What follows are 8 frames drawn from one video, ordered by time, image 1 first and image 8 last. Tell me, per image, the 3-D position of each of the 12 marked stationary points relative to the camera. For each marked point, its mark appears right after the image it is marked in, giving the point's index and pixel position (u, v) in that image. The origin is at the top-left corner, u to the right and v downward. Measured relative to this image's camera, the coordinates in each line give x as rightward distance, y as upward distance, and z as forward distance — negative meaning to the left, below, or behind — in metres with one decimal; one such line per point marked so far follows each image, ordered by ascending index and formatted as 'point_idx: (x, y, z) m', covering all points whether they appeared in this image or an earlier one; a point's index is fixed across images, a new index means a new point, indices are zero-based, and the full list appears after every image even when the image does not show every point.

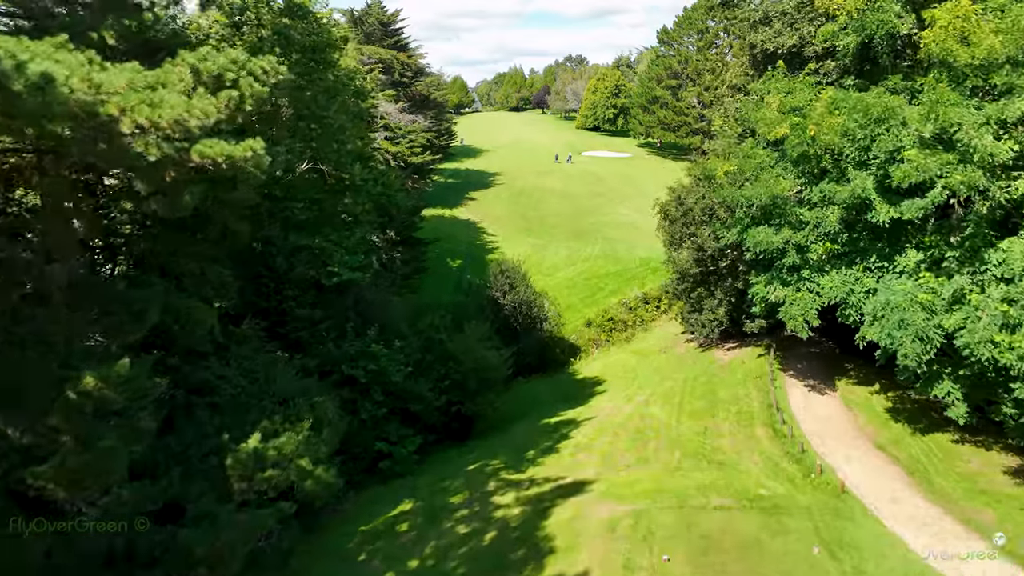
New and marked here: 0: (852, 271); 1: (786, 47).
0: (+7.9, +0.4, +13.0) m
1: (+9.0, +7.7, +18.0) m
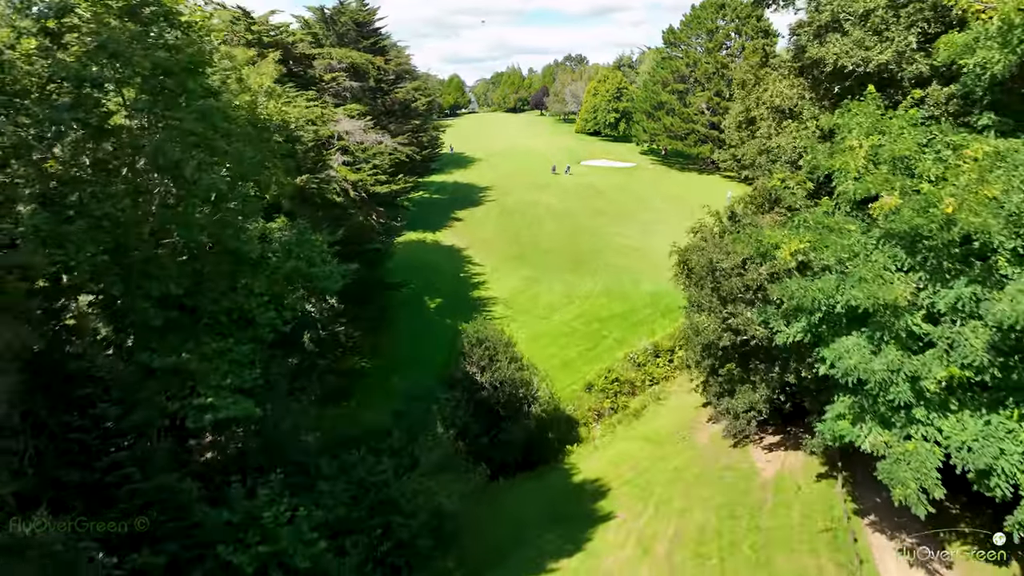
0: (+7.3, -2.0, +8.3) m
1: (+8.4, +5.4, +13.2) m
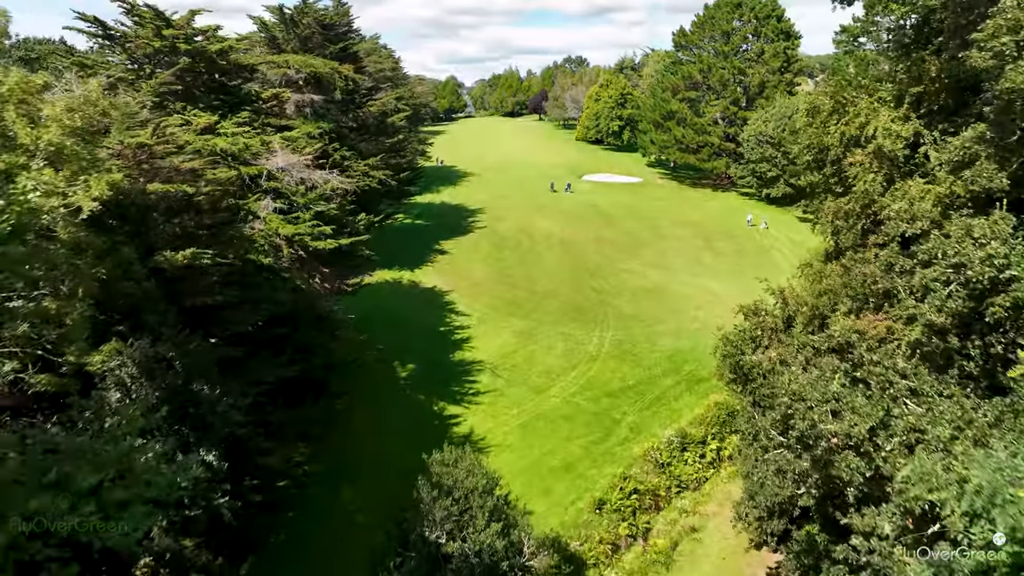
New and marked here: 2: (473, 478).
0: (+6.9, -4.7, +2.8) m
1: (+7.9, +2.7, +7.7) m
2: (-0.9, -4.3, +12.7) m
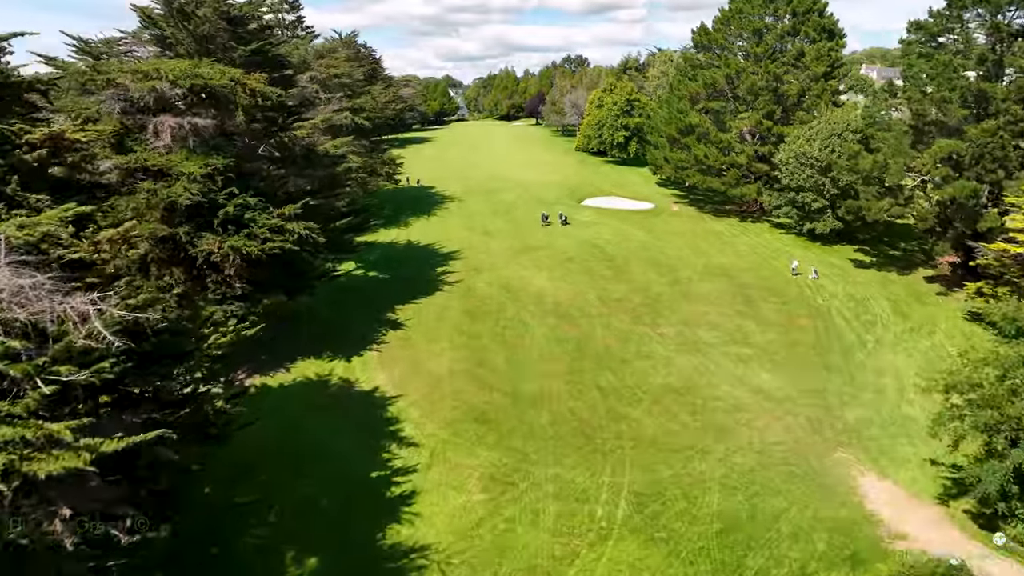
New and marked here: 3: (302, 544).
0: (+5.9, -8.8, -6.2) m
1: (+6.9, -1.4, -1.3) m
2: (-1.9, -8.4, +3.7) m
3: (-5.8, -7.1, +15.4) m
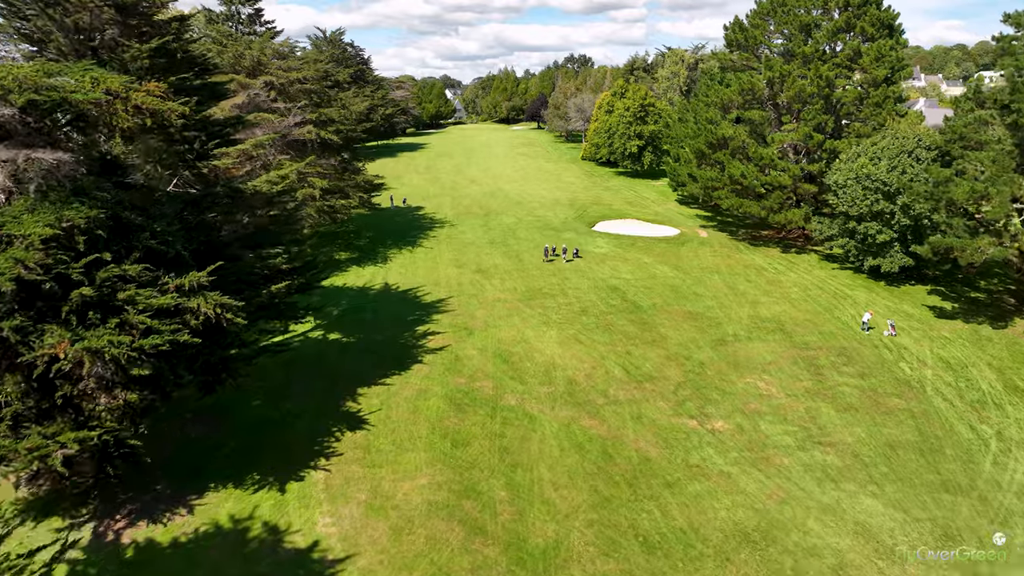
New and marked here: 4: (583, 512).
0: (+5.9, -11.7, -13.1) m
1: (+7.0, -4.4, -8.2) m
2: (-1.8, -11.3, -3.2) m
3: (-5.7, -10.0, +8.5) m
4: (+2.1, -6.5, +16.2) m
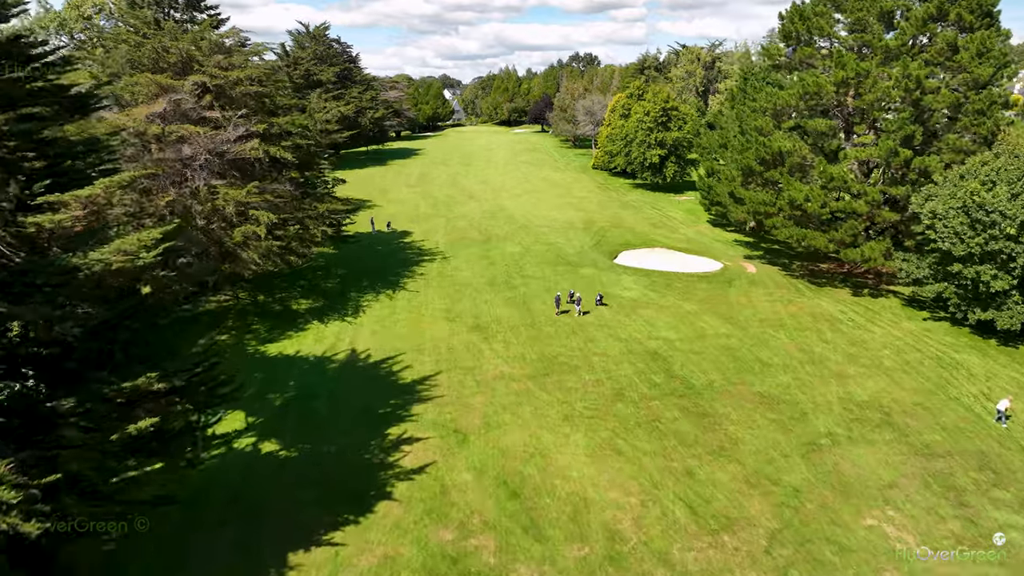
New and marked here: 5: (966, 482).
0: (+6.3, -14.5, -20.4) m
1: (+7.3, -7.2, -15.5) m
2: (-1.5, -14.1, -10.5) m
3: (-5.4, -12.8, +1.2) m
4: (+2.4, -9.3, +8.9) m
5: (+14.3, -6.0, +17.5) m
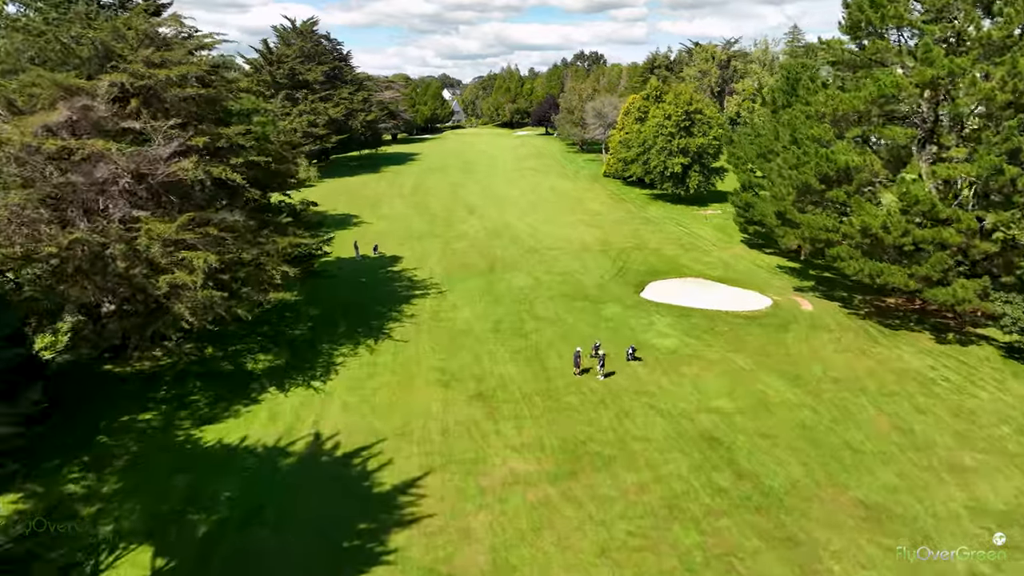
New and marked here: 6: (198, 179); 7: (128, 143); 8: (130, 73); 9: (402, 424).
0: (+6.7, -16.6, -25.8) m
1: (+7.7, -9.2, -20.9) m
2: (-1.1, -16.1, -15.9) m
3: (-5.0, -14.8, -4.2) m
4: (+2.8, -11.4, +3.5) m
5: (+14.8, -8.1, +12.0) m
6: (-10.7, +3.7, +19.0) m
7: (-12.6, +4.8, +18.3) m
8: (-12.6, +7.1, +18.5) m
9: (-3.5, -4.3, +18.0) m
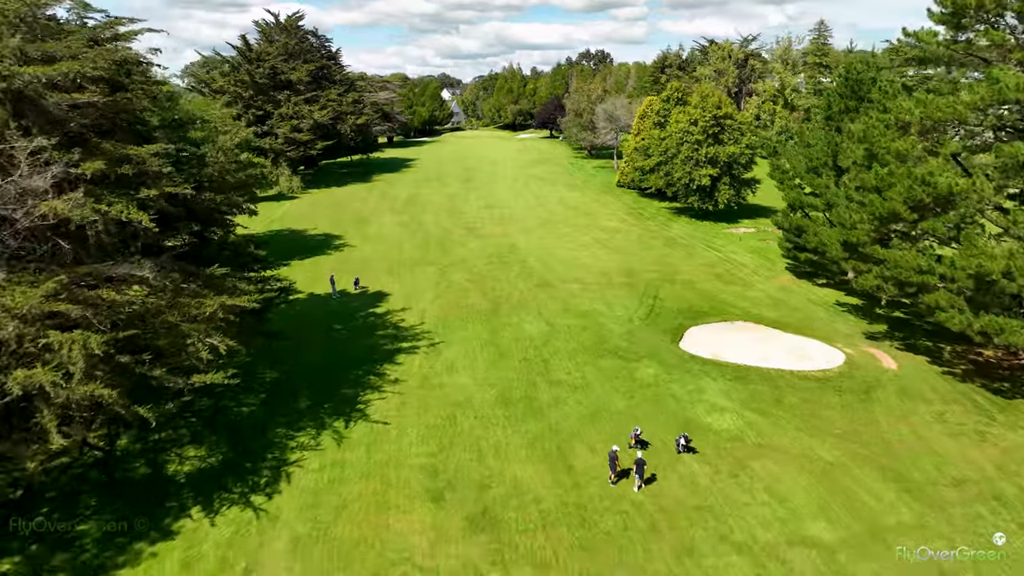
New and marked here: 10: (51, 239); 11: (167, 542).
0: (+7.0, -18.7, -31.3) m
1: (+8.1, -11.3, -26.4) m
2: (-0.8, -18.2, -21.4) m
3: (-4.6, -16.9, -9.7) m
4: (+3.2, -13.5, -2.0) m
5: (+15.1, -10.2, +6.5) m
6: (-10.3, +1.7, +13.5) m
7: (-12.2, +2.7, +12.9) m
8: (-12.2, +5.1, +13.0) m
9: (-3.1, -6.4, +12.5) m
10: (-11.3, +1.1, +13.5) m
11: (-8.2, -6.0, +13.3) m
